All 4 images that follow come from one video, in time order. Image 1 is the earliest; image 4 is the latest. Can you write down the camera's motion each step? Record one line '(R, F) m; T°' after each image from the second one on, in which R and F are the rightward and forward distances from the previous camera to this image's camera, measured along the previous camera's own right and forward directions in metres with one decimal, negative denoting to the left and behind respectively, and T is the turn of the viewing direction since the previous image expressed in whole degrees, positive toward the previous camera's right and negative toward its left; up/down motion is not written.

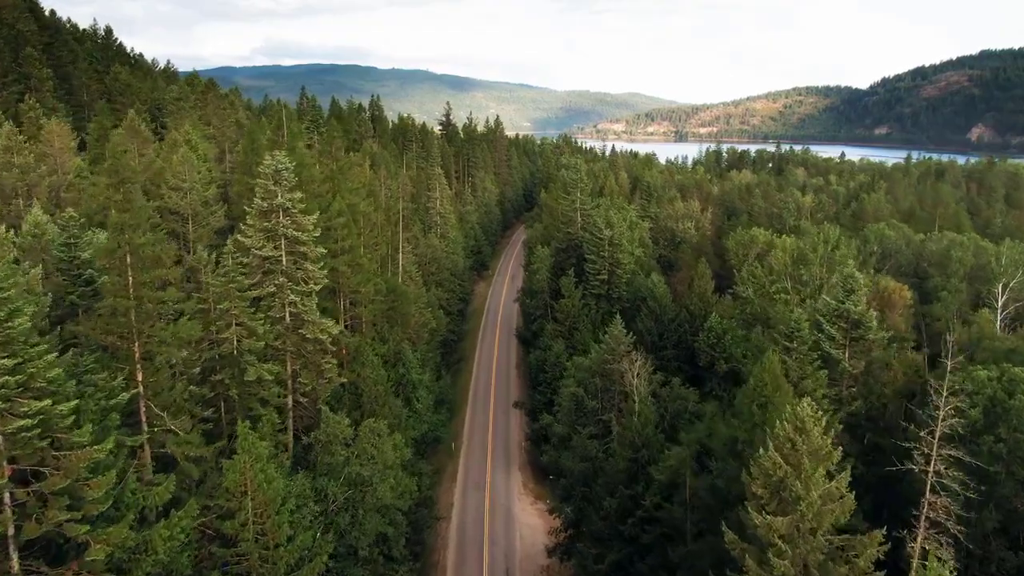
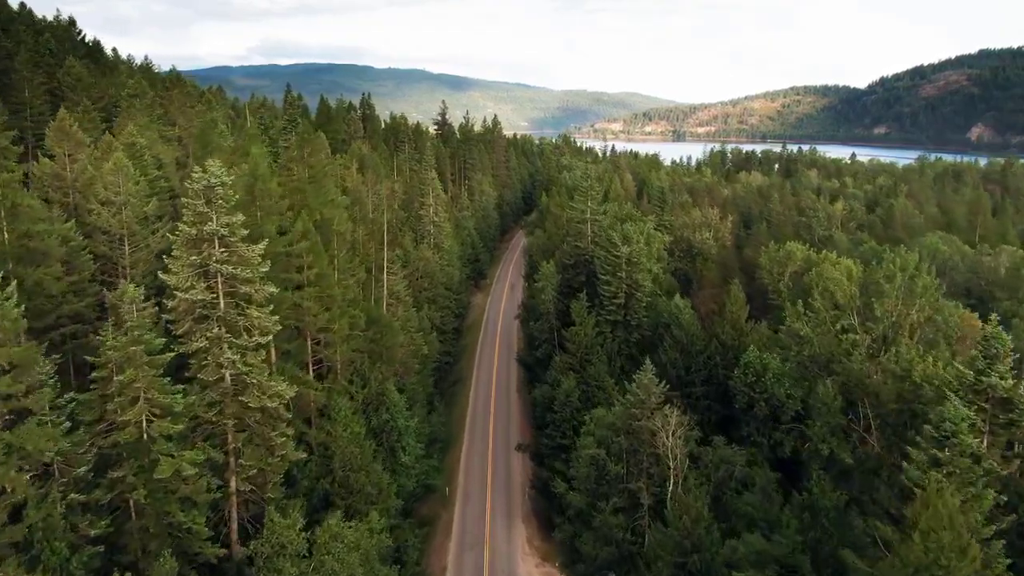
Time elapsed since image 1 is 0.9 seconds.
(-0.5, +8.2) m; 0°
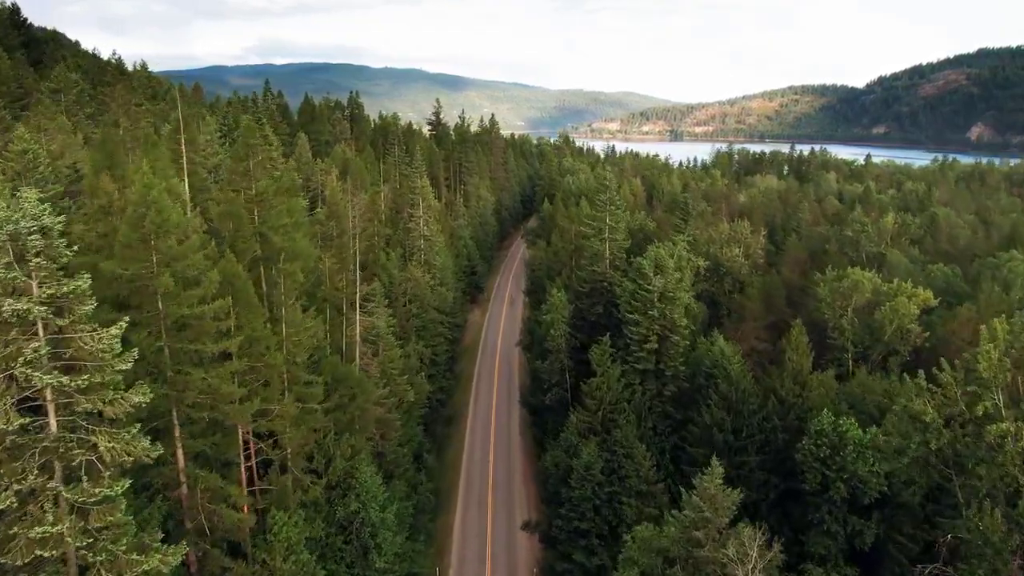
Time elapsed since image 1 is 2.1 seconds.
(-0.6, +10.4) m; 0°
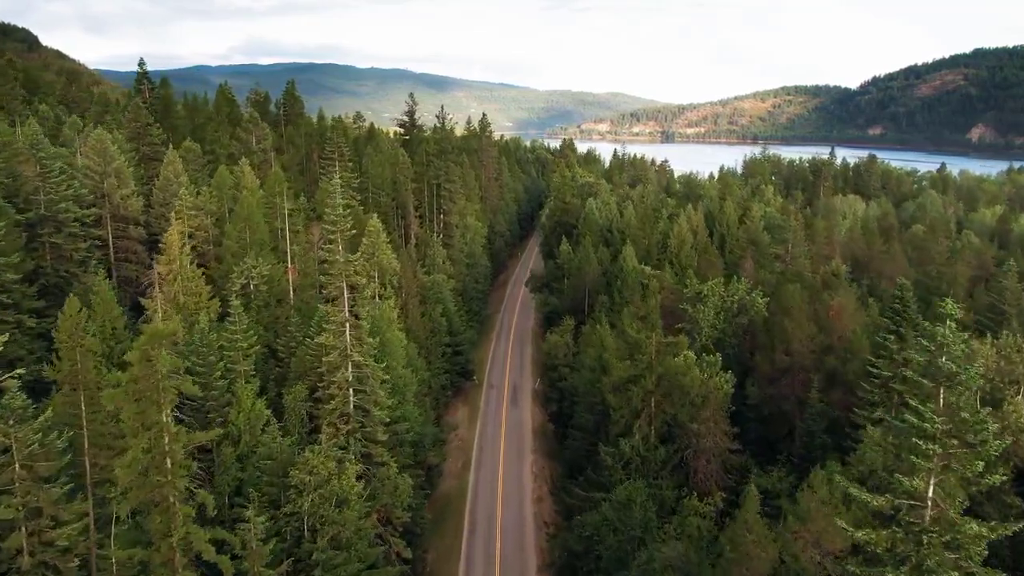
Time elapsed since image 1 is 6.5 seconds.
(-2.0, +38.7) m; +1°
